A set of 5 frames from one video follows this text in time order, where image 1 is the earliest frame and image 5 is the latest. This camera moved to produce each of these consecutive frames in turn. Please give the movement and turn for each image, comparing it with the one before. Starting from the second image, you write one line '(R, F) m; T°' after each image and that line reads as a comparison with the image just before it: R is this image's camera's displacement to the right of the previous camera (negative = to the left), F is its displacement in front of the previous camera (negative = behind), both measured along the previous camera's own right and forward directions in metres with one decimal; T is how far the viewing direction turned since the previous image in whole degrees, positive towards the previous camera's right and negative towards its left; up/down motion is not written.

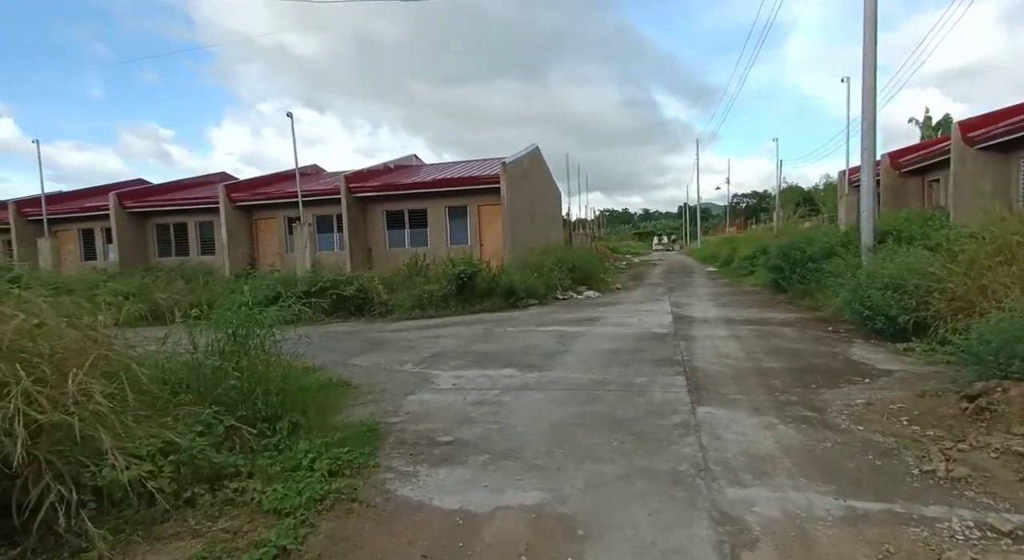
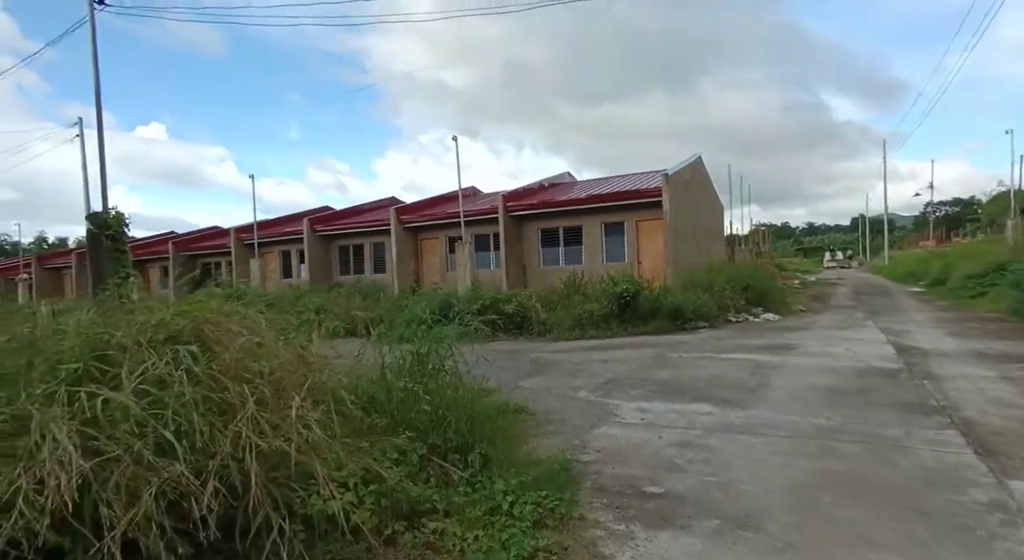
(-0.5, +0.5) m; -14°
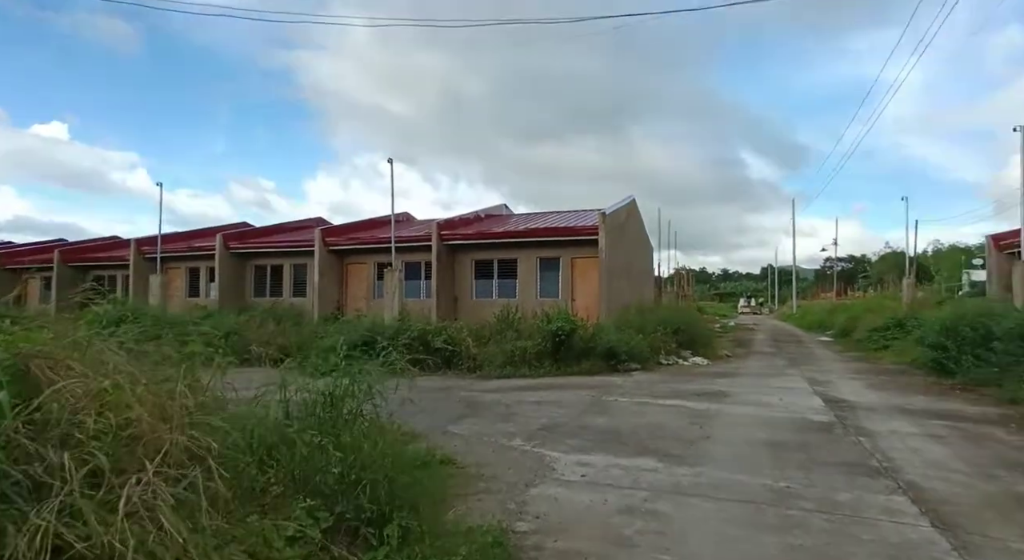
(-0.1, +0.6) m; +7°
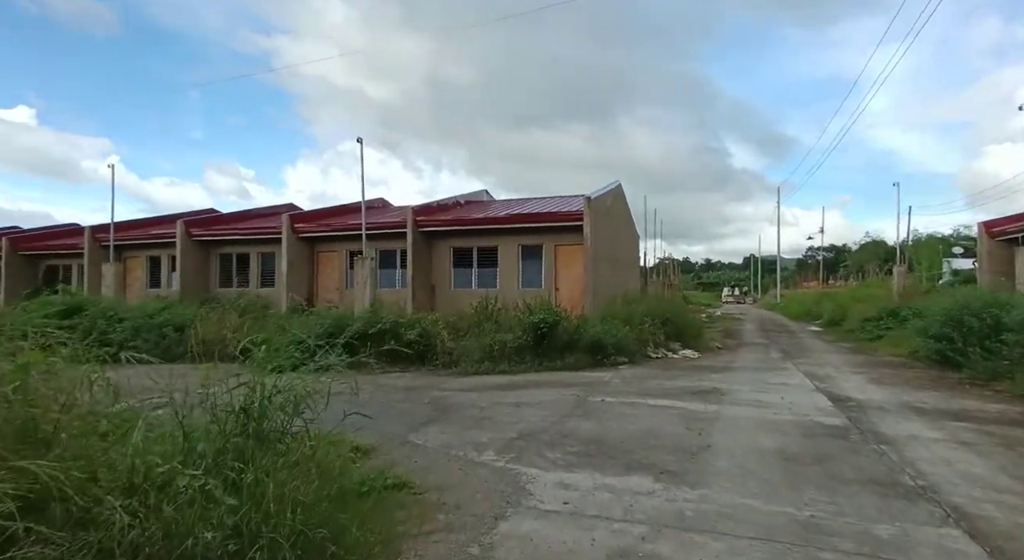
(+0.1, +0.9) m; +2°
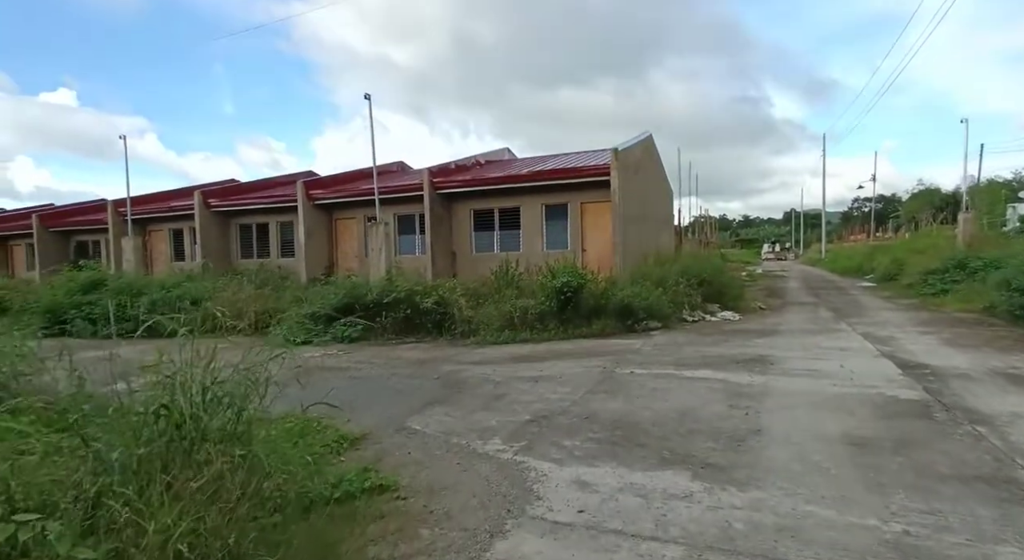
(+0.2, +0.9) m; -3°
